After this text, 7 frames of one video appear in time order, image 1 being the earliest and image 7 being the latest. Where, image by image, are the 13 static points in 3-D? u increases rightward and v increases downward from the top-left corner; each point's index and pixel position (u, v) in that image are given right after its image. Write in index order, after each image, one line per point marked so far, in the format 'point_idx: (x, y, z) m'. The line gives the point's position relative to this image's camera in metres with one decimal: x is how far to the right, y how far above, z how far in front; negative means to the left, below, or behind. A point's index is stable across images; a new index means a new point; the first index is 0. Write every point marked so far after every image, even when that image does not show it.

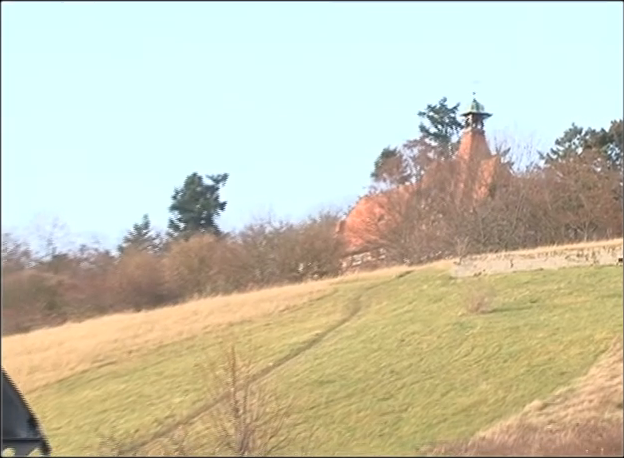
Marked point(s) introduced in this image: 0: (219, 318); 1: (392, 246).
0: (-0.4, -0.4, +7.9) m
1: (+0.3, -0.1, +7.6) m
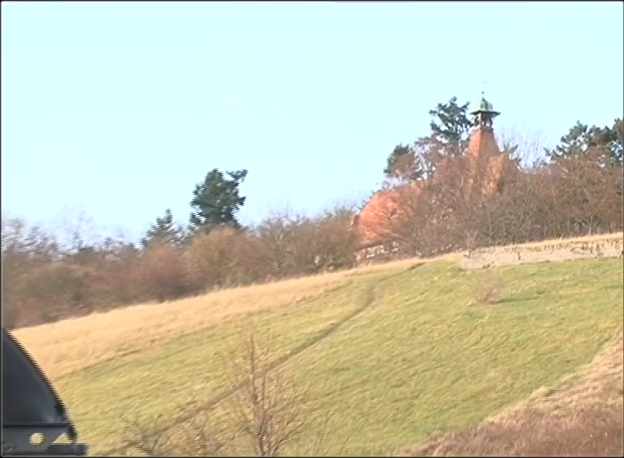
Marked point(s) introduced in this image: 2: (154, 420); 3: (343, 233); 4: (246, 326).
0: (-0.3, -0.3, +8.2) m
1: (+0.4, 0.0, +7.9) m
2: (-0.7, -0.8, +8.0) m
3: (+0.1, 0.0, +7.9) m
4: (-0.3, -0.4, +8.3) m
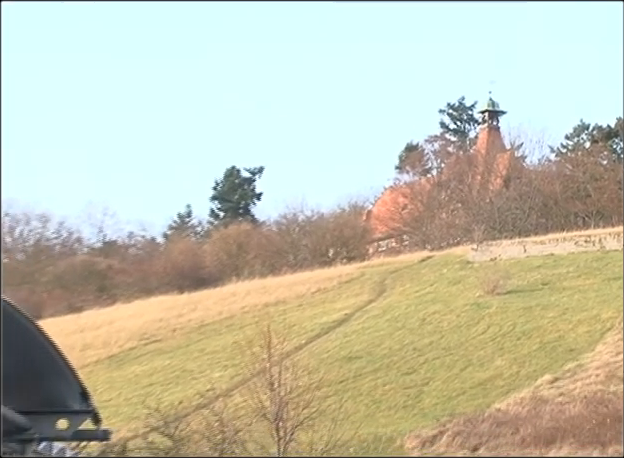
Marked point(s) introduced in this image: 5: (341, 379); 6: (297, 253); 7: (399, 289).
0: (-0.3, -0.3, +8.6) m
1: (+0.5, 0.0, +8.2) m
2: (-0.6, -0.8, +8.3) m
3: (+0.2, 0.0, +8.3) m
4: (-0.2, -0.4, +8.6) m
5: (+0.1, -0.7, +8.3) m
6: (-0.1, -0.1, +8.3) m
7: (+0.4, -0.3, +8.4) m
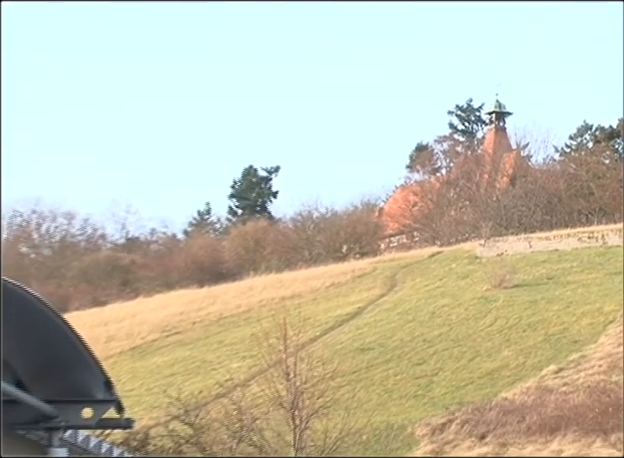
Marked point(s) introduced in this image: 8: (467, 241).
0: (-0.2, -0.3, +8.9) m
1: (+0.5, 0.0, +8.6) m
2: (-0.5, -0.8, +8.7) m
3: (+0.3, 0.0, +8.6) m
4: (-0.2, -0.4, +9.0) m
5: (+0.2, -0.7, +8.6) m
6: (0.0, -0.1, +8.7) m
7: (+0.5, -0.3, +8.7) m
8: (+0.8, -0.1, +9.4) m
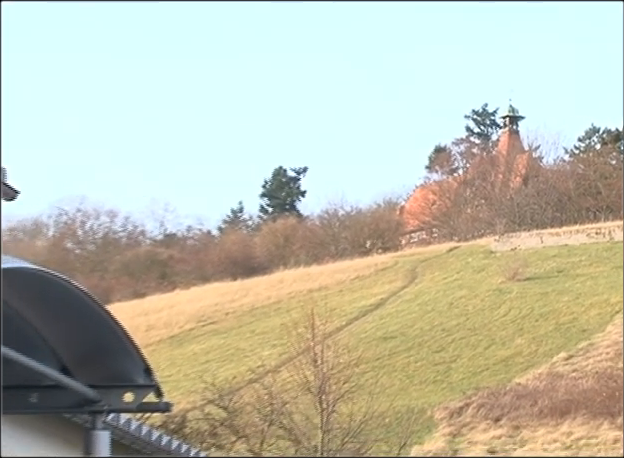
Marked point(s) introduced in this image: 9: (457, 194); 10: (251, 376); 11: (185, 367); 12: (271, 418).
0: (-0.1, -0.3, +9.5) m
1: (+0.6, 0.0, +9.2) m
2: (-0.4, -0.8, +9.2) m
3: (+0.4, 0.0, +9.2) m
4: (0.0, -0.4, +9.6) m
5: (+0.3, -0.6, +9.2) m
6: (+0.1, -0.1, +9.3) m
7: (+0.6, -0.2, +9.3) m
8: (+0.9, -0.1, +10.0) m
9: (+0.7, +0.2, +9.1) m
10: (-0.3, -0.7, +9.4) m
11: (-0.6, -0.7, +9.3) m
12: (-0.2, -0.9, +9.1) m
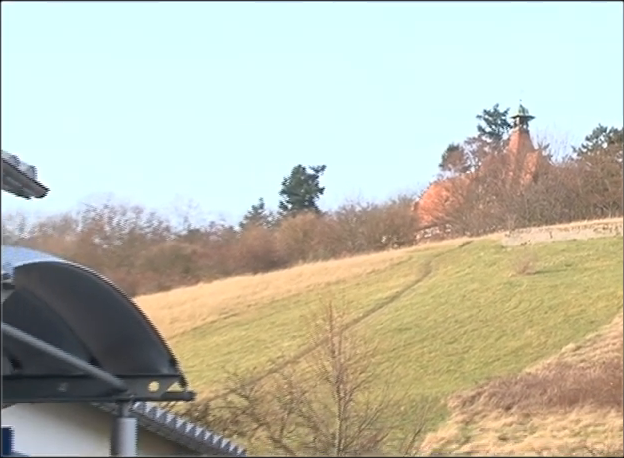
0: (0.0, -0.3, +9.9) m
1: (+0.7, 0.0, +9.5) m
2: (-0.3, -0.7, +9.6) m
3: (+0.5, +0.1, +9.6) m
4: (+0.1, -0.3, +9.9) m
5: (+0.4, -0.6, +9.6) m
6: (+0.2, -0.1, +9.6) m
7: (+0.7, -0.2, +9.7) m
8: (+1.0, 0.0, +10.4) m
9: (+0.8, +0.2, +9.5) m
10: (-0.2, -0.7, +9.7) m
11: (-0.5, -0.7, +9.7) m
12: (-0.1, -0.9, +9.4) m
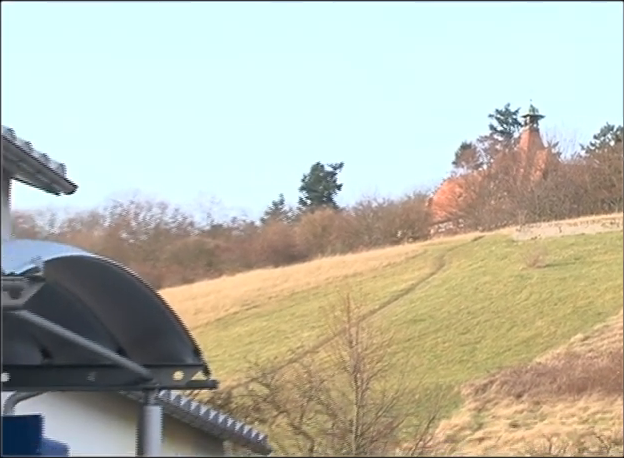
0: (+0.1, -0.2, +10.3) m
1: (+0.8, +0.1, +9.9) m
2: (-0.2, -0.7, +10.0) m
3: (+0.6, +0.1, +9.9) m
4: (+0.2, -0.3, +10.3) m
5: (+0.5, -0.6, +9.9) m
6: (+0.3, 0.0, +10.0) m
7: (+0.8, -0.2, +10.0) m
8: (+1.1, 0.0, +10.7) m
9: (+0.9, +0.2, +9.9) m
10: (-0.1, -0.7, +10.1) m
11: (-0.5, -0.6, +10.1) m
12: (0.0, -0.9, +9.8) m
